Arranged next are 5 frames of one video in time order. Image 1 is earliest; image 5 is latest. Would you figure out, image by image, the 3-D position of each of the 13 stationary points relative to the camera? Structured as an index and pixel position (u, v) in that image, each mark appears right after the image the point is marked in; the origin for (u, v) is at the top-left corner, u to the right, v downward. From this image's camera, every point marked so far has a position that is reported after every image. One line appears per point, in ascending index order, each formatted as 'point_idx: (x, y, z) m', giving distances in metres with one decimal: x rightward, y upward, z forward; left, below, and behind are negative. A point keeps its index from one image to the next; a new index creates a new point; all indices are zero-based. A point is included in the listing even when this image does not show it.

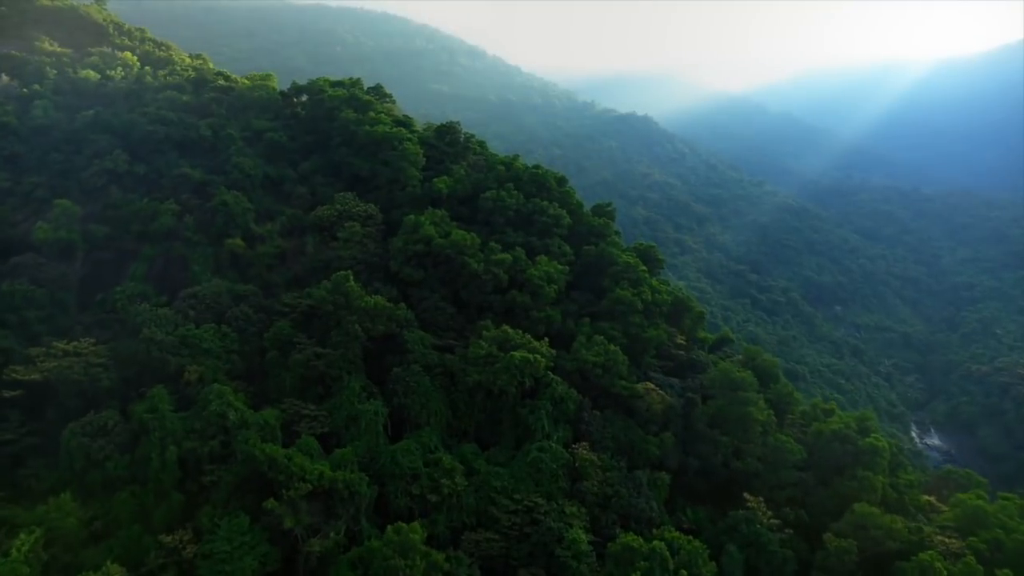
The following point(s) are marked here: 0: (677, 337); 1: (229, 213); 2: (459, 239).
0: (+6.2, -1.9, +20.0) m
1: (-10.4, +2.7, +19.7) m
2: (-1.9, +1.7, +18.9) m
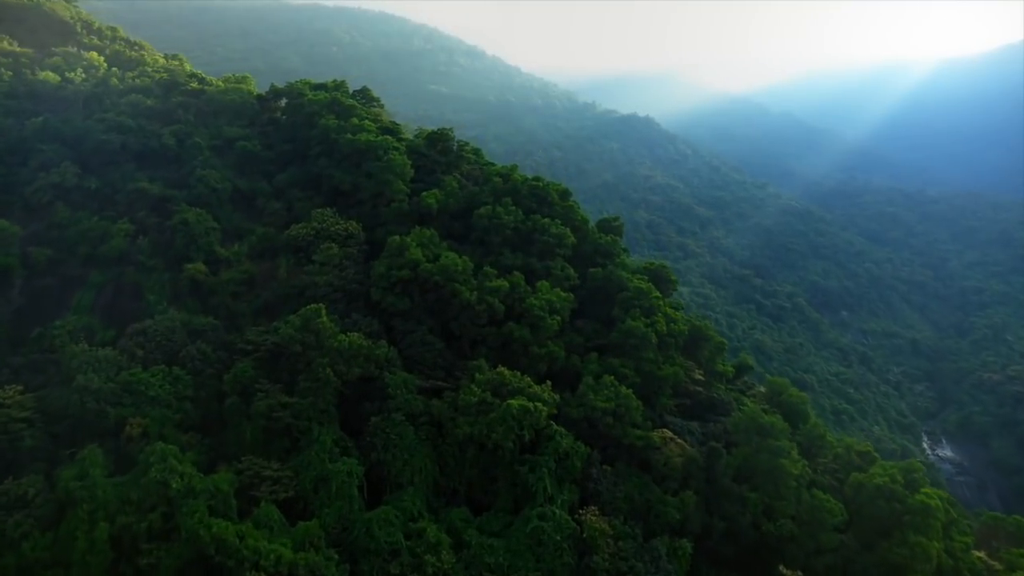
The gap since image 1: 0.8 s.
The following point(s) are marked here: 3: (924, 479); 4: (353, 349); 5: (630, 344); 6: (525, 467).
0: (+6.1, -2.8, +17.8) m
1: (-10.5, +1.8, +17.4) m
2: (-2.0, +0.8, +16.7) m
3: (+12.2, -5.6, +15.8) m
4: (-4.3, -1.6, +14.4) m
5: (+3.7, -1.8, +16.8) m
6: (+0.3, -4.6, +13.6) m
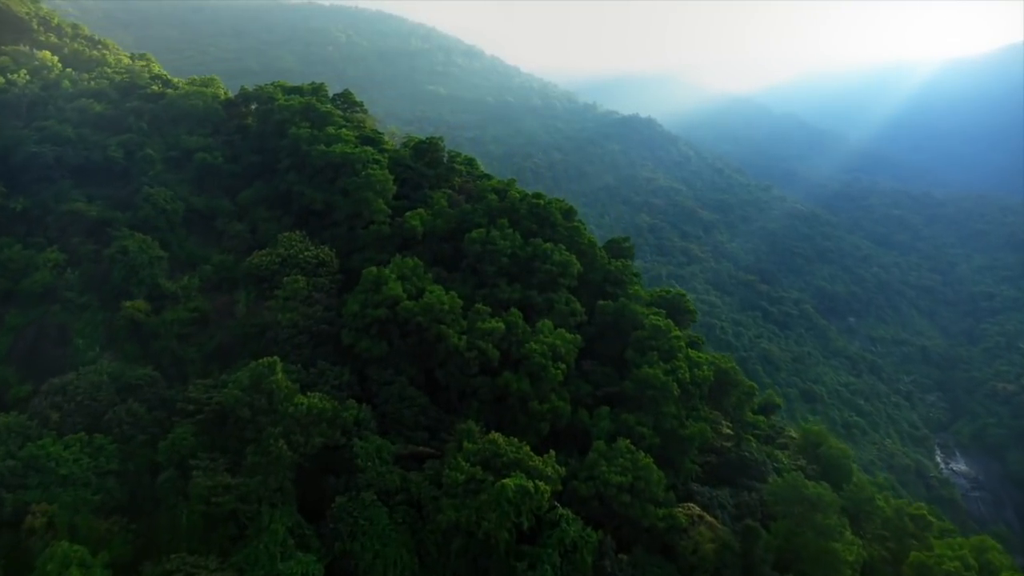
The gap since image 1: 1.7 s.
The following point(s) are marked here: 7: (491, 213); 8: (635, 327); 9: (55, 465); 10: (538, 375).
0: (+6.0, -3.9, +15.2) m
1: (-10.6, +0.7, +14.9) m
2: (-2.1, -0.4, +14.1) m
3: (+12.1, -6.8, +13.3) m
4: (-4.4, -2.8, +11.8) m
5: (+3.6, -2.9, +14.3) m
6: (+0.2, -5.7, +11.1) m
7: (-0.7, +2.5, +18.0) m
8: (+3.7, -1.2, +16.0) m
9: (-9.5, -3.7, +11.2) m
10: (+0.7, -2.2, +13.8) m
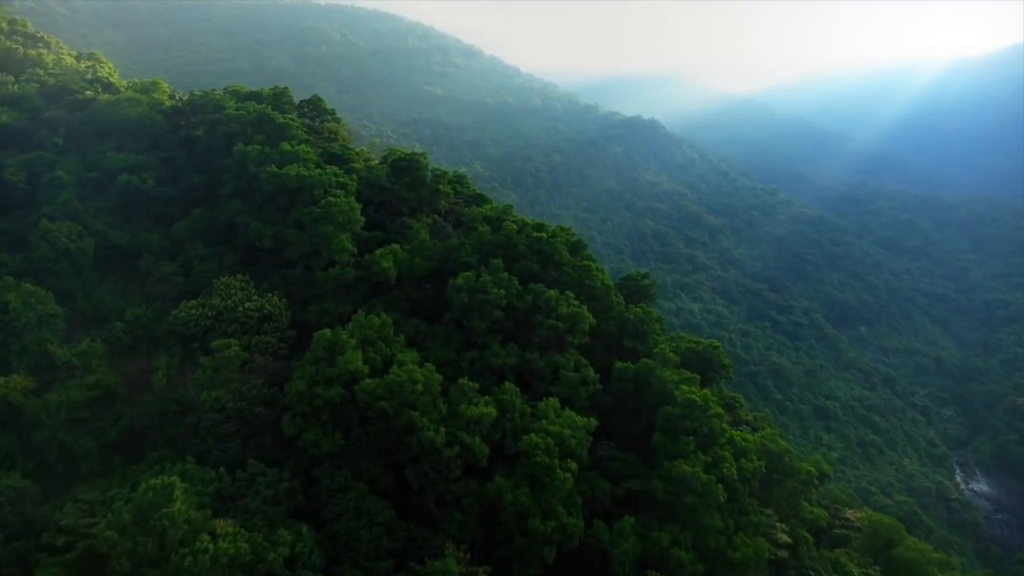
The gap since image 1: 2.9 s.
0: (+5.8, -5.4, +11.8) m
1: (-10.7, -0.8, +11.5) m
2: (-2.2, -1.8, +10.7) m
3: (+12.0, -8.2, +9.9) m
4: (-4.5, -4.2, +8.4) m
5: (+3.5, -4.3, +10.9) m
6: (+0.1, -7.2, +7.7) m
7: (-0.8, +1.1, +14.6) m
8: (+3.6, -2.6, +12.6) m
9: (-9.6, -5.1, +7.8) m
10: (+0.5, -3.7, +10.4) m
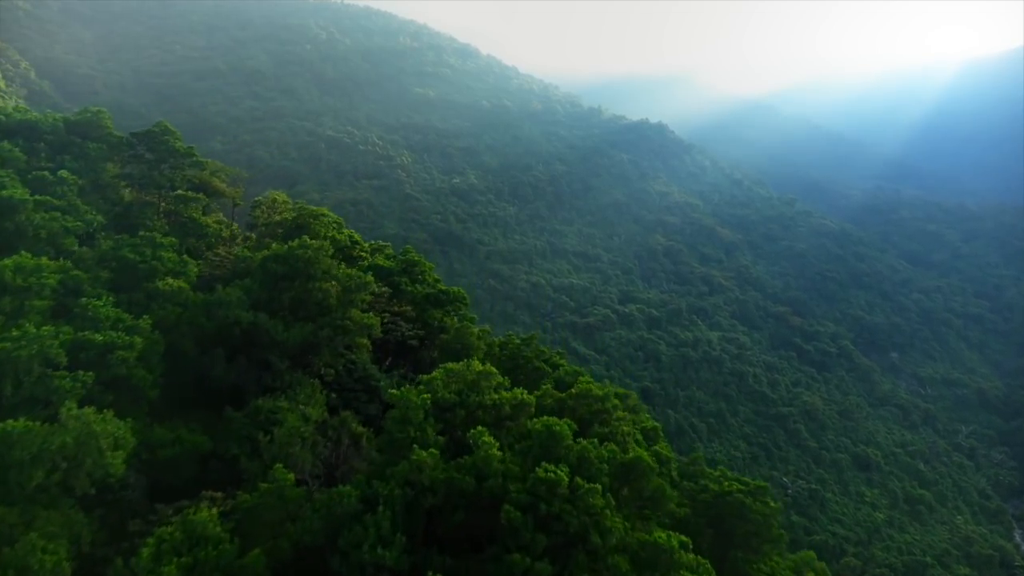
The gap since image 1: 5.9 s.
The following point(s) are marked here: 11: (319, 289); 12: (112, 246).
0: (+5.6, -9.1, +3.3) m
1: (-11.0, -4.5, +2.9) m
2: (-2.5, -5.5, +2.2) m
3: (+11.7, -11.9, +1.4) m
4: (-4.8, -7.9, -0.1) m
5: (+3.2, -8.0, +2.4) m
6: (-0.2, -10.9, -0.8) m
7: (-1.1, -2.6, +6.1) m
8: (+3.3, -6.3, +4.1) m
9: (-9.9, -8.8, -0.7) m
10: (+0.3, -7.4, +1.9) m
11: (-3.1, -0.1, +8.9) m
12: (-6.3, +0.8, +8.5) m
